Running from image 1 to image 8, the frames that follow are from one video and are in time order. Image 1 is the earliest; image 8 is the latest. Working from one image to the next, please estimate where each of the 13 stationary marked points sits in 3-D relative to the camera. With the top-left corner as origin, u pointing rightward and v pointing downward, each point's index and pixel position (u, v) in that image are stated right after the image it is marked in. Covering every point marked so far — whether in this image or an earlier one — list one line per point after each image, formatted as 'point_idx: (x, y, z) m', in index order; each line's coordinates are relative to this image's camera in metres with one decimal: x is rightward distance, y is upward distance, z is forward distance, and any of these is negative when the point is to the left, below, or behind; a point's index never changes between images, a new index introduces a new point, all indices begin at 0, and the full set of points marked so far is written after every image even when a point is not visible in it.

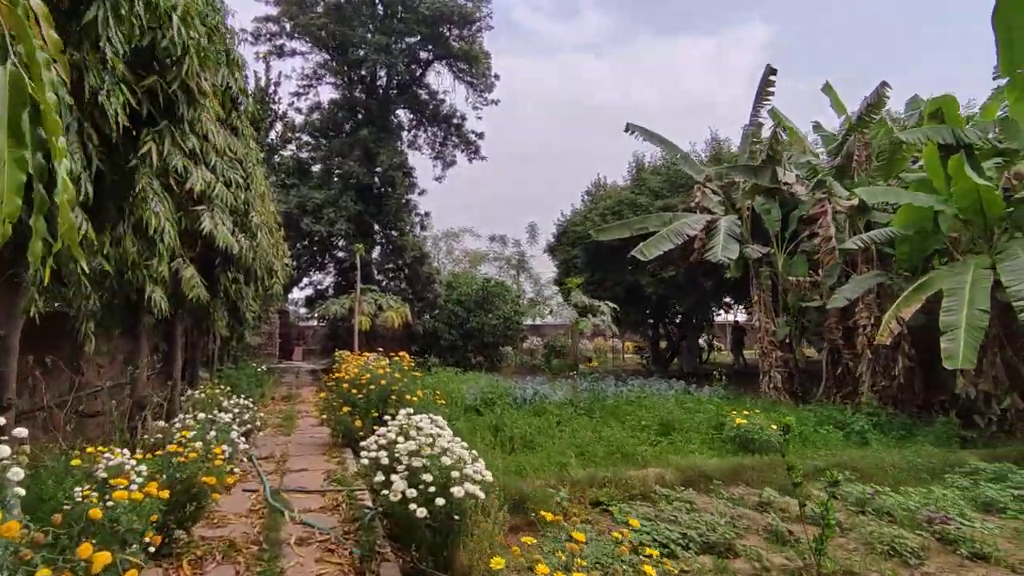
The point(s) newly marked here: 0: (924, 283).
0: (+4.5, +0.1, +6.4) m
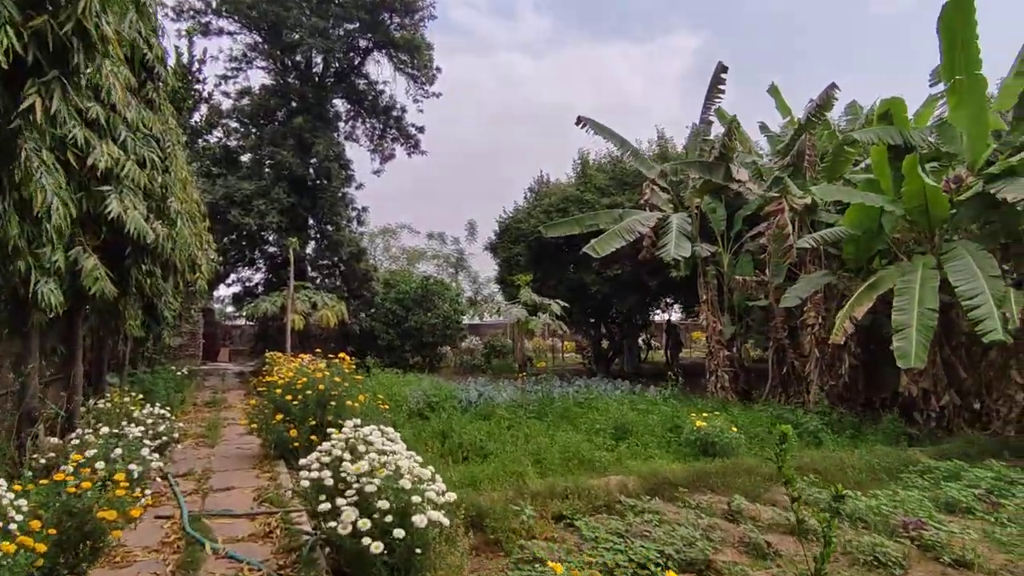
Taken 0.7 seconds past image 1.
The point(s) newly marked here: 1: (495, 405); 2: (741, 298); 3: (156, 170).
0: (+4.0, +0.1, +6.4) m
1: (-0.3, -1.6, +8.3) m
2: (+3.7, -0.2, +9.5) m
3: (-3.3, +1.1, +5.4) m
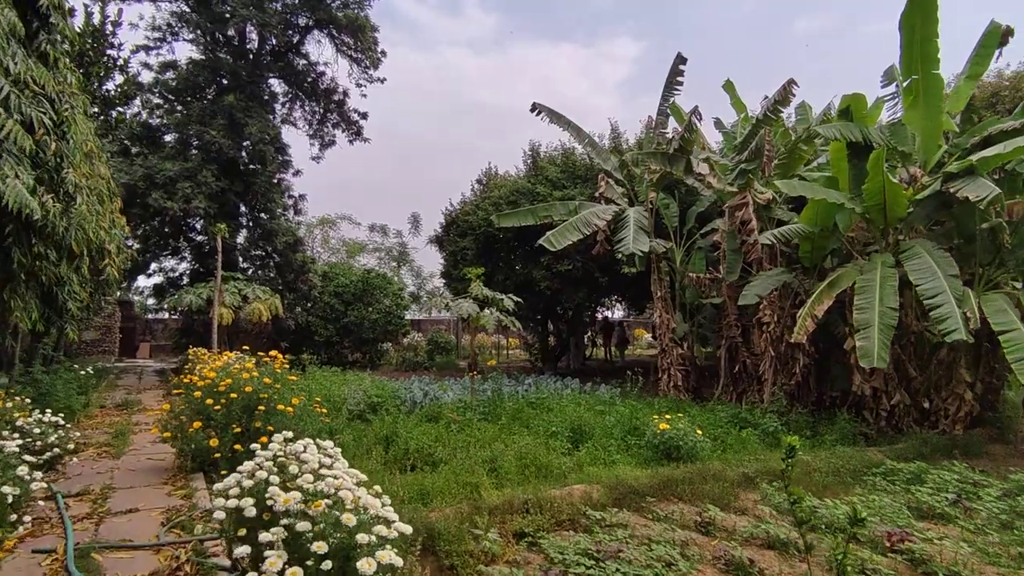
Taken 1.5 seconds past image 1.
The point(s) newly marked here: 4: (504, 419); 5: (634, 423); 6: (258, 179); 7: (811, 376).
0: (+3.5, +0.1, +6.3) m
1: (-1.0, -1.5, +7.8) m
2: (+2.9, -0.1, +9.4) m
3: (-3.6, +1.2, +4.6) m
4: (-0.1, -1.6, +7.1) m
5: (+1.3, -1.5, +6.4) m
6: (-6.1, +2.6, +14.0) m
7: (+4.0, -1.2, +7.8) m
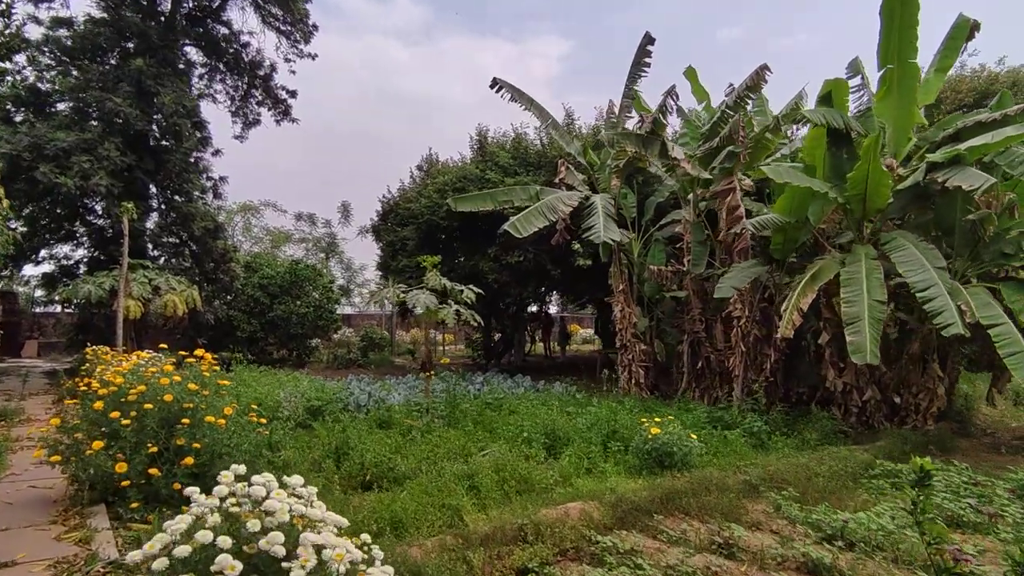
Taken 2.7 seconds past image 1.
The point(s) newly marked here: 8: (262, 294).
0: (+3.1, +0.2, +6.0) m
1: (-1.4, -1.4, +7.0) m
2: (+2.2, 0.0, +9.0) m
3: (-3.6, +1.3, +3.4) m
4: (-0.5, -1.5, +6.3) m
5: (+1.0, -1.4, +5.8) m
6: (-7.3, +2.8, +12.5) m
7: (+3.4, -1.1, +7.6) m
8: (-6.1, -0.1, +14.2) m
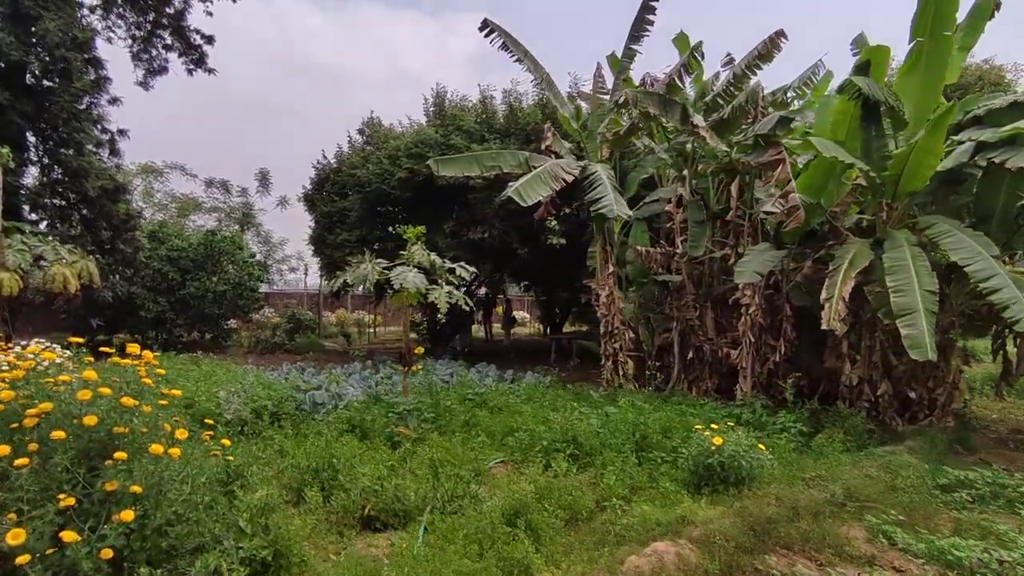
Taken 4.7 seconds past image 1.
0: (+3.2, +0.3, +5.5) m
1: (-1.5, -1.2, +5.8) m
2: (+1.8, +0.2, +8.3) m
3: (-3.1, +1.5, +1.9) m
4: (-0.5, -1.3, +5.3) m
5: (+1.1, -1.2, +5.0) m
6: (-8.0, +3.3, +10.3) m
7: (+3.2, -0.9, +7.1) m
8: (-7.1, +0.4, +12.2) m
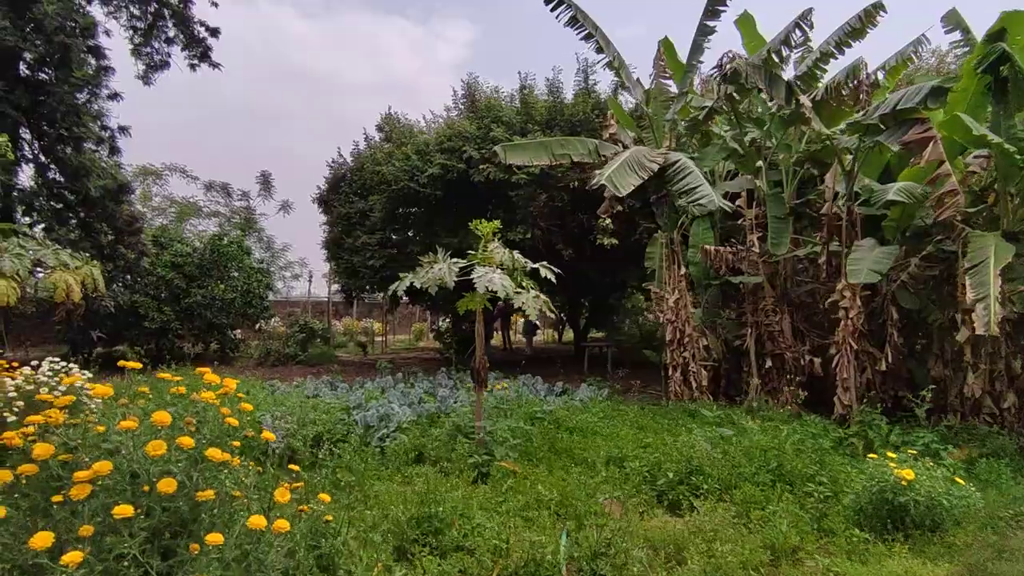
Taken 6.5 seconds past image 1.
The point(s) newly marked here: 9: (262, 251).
0: (+3.9, +0.3, +4.8) m
1: (-0.7, -1.2, +5.0) m
2: (+2.5, +0.2, +7.5) m
3: (-2.3, +1.5, +1.1) m
4: (+0.3, -1.3, +4.5) m
5: (+1.9, -1.2, +4.2) m
6: (-7.3, +3.2, +9.4) m
7: (+4.0, -0.9, +6.3) m
8: (-6.4, +0.3, +11.3) m
9: (-7.7, +1.1, +18.2) m
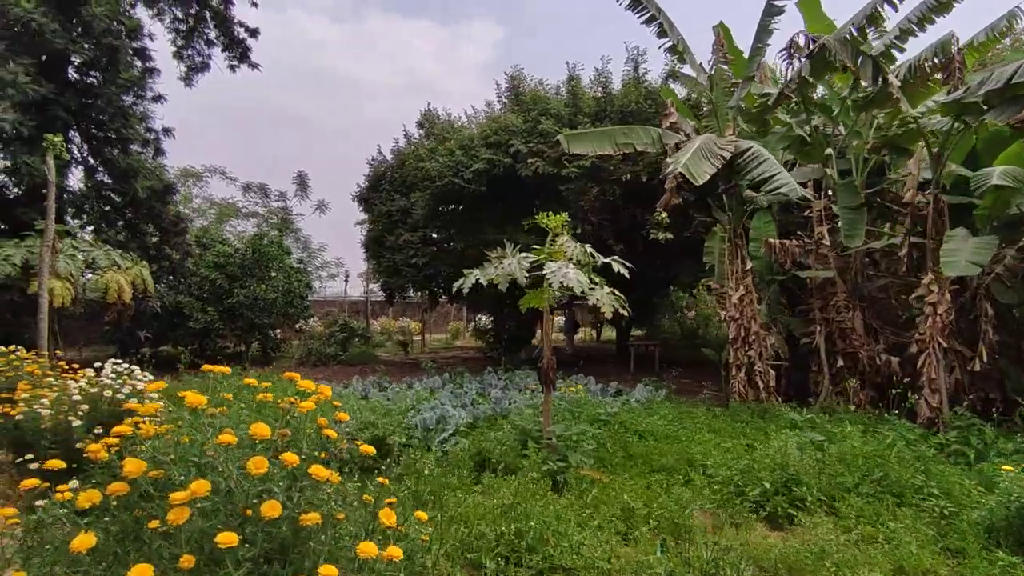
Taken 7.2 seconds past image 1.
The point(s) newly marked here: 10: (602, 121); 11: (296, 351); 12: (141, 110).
0: (+4.5, +0.4, +4.3) m
1: (-0.2, -1.2, +4.7) m
2: (+3.2, +0.3, +7.2) m
3: (-1.9, +1.5, +0.9) m
4: (+0.8, -1.3, +4.2) m
5: (+2.4, -1.2, +3.9) m
6: (-6.6, +3.1, +9.4) m
7: (+4.6, -0.9, +5.9) m
8: (-5.6, +0.3, +11.3) m
9: (-6.6, +1.1, +18.2) m
10: (+1.3, +2.5, +8.8) m
11: (-4.6, -1.4, +12.6) m
12: (-6.4, +3.1, +10.3) m
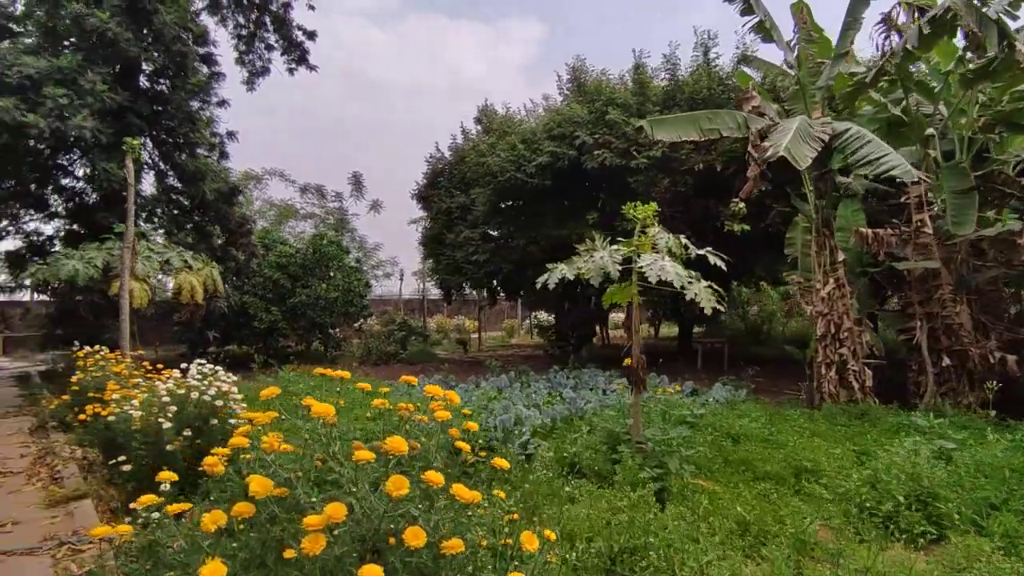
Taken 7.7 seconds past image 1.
0: (+5.1, +0.4, +3.7) m
1: (+0.5, -1.2, +4.5) m
2: (+4.0, +0.3, +6.6) m
3: (-1.6, +1.5, +0.8) m
4: (+1.4, -1.2, +3.9) m
5: (+3.0, -1.1, +3.4) m
6: (-5.6, +3.1, +9.6) m
7: (+5.3, -0.8, +5.3) m
8: (-4.4, +0.3, +11.5) m
9: (-4.9, +1.2, +18.4) m
10: (+2.3, +2.6, +8.4) m
11: (-3.3, -1.3, +12.7) m
12: (-5.4, +3.1, +10.5) m
